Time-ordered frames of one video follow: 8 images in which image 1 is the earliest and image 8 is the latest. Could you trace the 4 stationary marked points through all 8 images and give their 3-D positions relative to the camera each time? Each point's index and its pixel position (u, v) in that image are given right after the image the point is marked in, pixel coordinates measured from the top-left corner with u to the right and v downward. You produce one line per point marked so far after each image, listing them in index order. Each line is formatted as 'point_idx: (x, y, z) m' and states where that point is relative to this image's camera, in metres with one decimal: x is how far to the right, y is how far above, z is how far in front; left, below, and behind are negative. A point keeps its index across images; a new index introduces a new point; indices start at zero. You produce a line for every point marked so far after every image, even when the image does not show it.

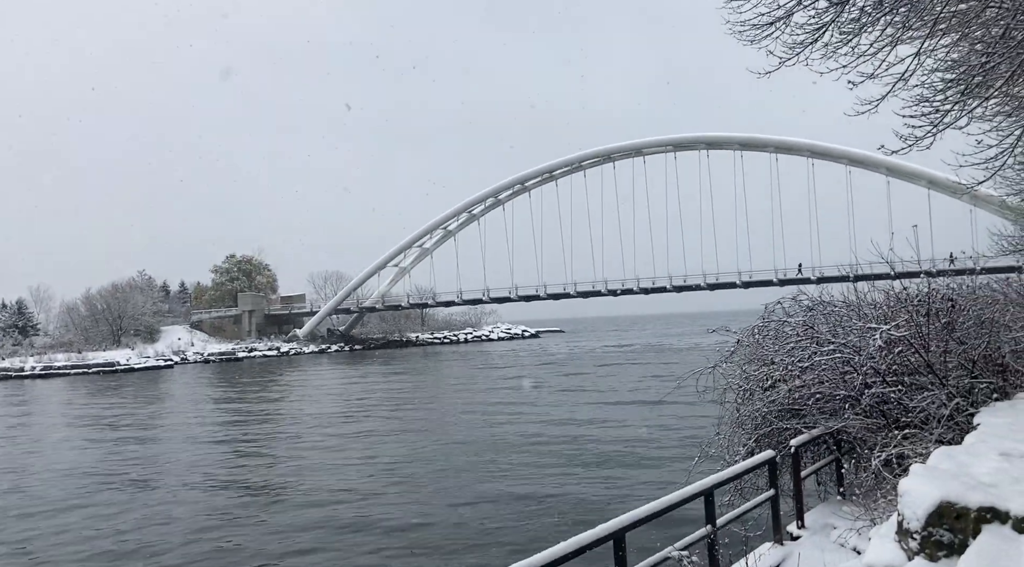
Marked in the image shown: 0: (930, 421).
0: (+3.4, -1.1, +6.5) m
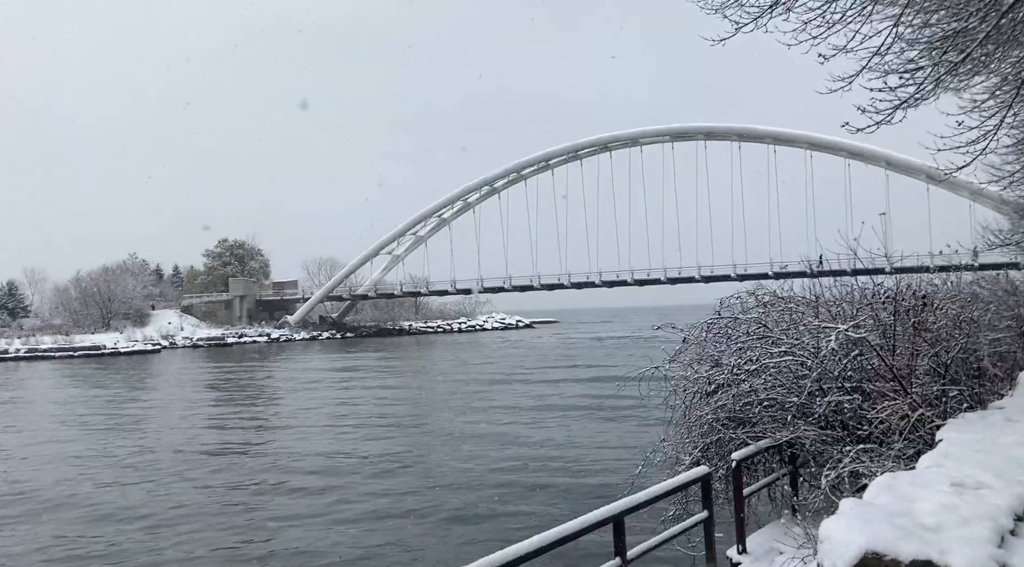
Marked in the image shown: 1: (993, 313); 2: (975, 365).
0: (+2.8, -1.1, +5.7) m
1: (+5.7, -0.4, +9.3) m
2: (+4.3, -0.8, +7.4) m
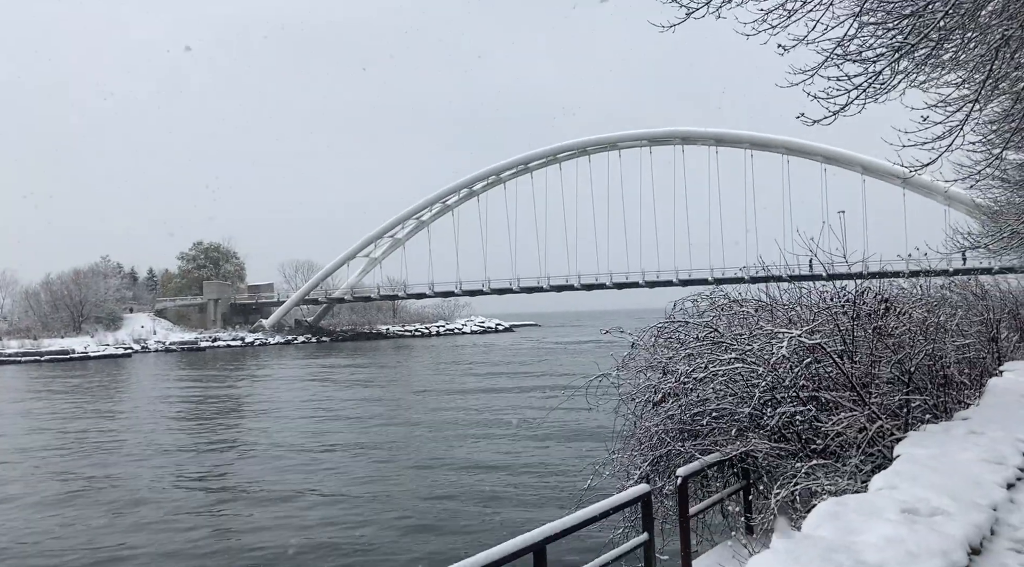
0: (+2.3, -1.1, +5.3) m
1: (+5.1, -0.4, +9.0) m
2: (+3.8, -0.8, +7.0) m
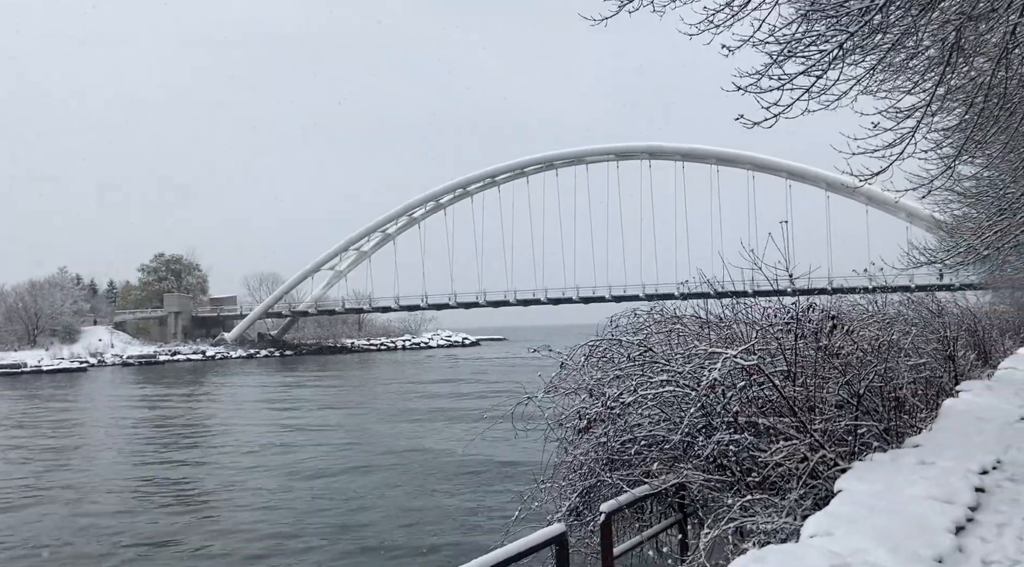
0: (+1.7, -1.2, +4.9) m
1: (+4.4, -0.6, +8.6) m
2: (+3.2, -0.9, +6.6) m
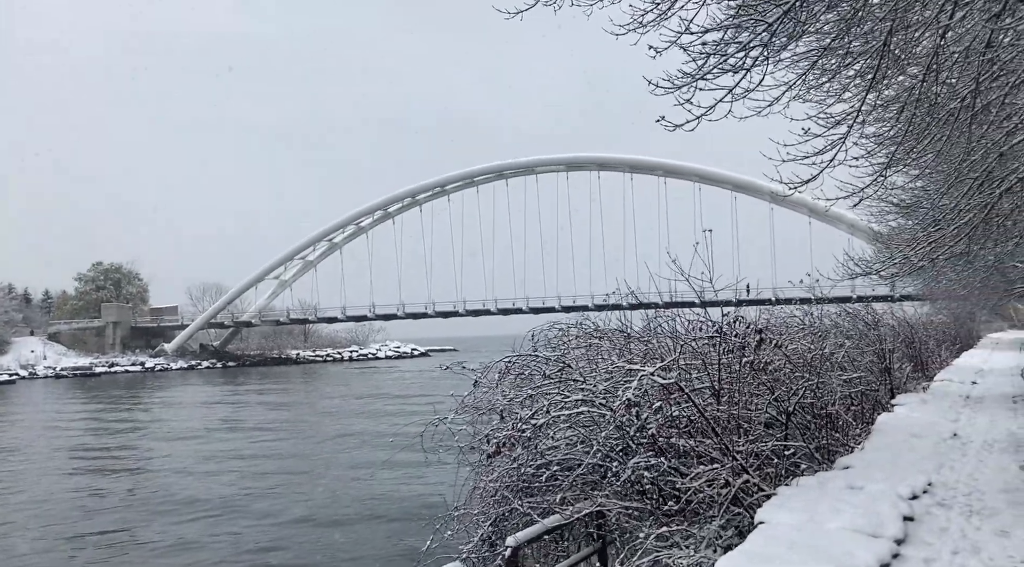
0: (+1.1, -1.3, +4.5) m
1: (+3.6, -0.7, +8.4) m
2: (+2.5, -1.0, +6.3) m
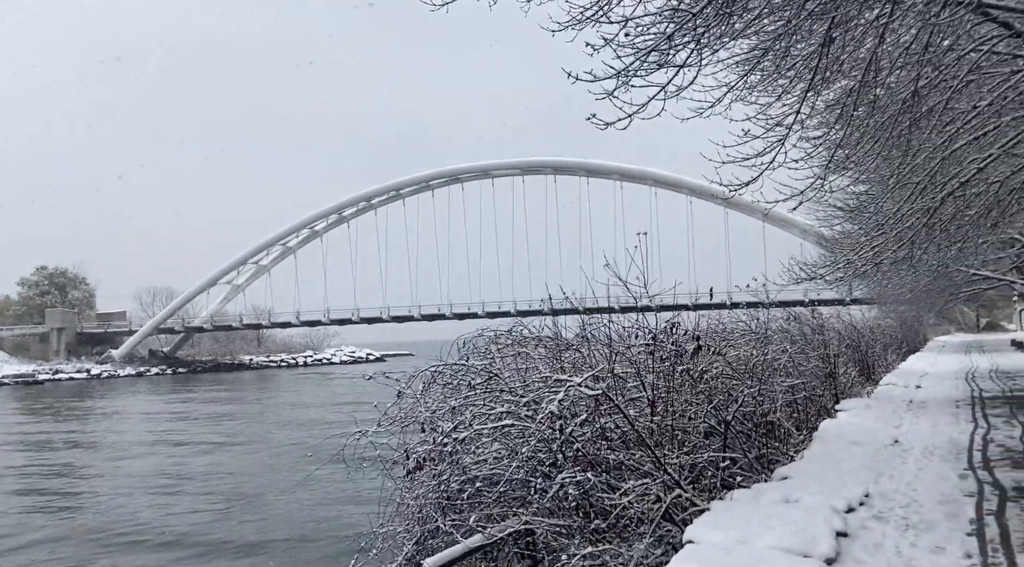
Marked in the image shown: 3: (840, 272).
0: (+0.7, -1.3, +4.3) m
1: (+3.0, -0.8, +8.3) m
2: (+2.0, -1.1, +6.2) m
3: (+4.7, +0.2, +11.1) m
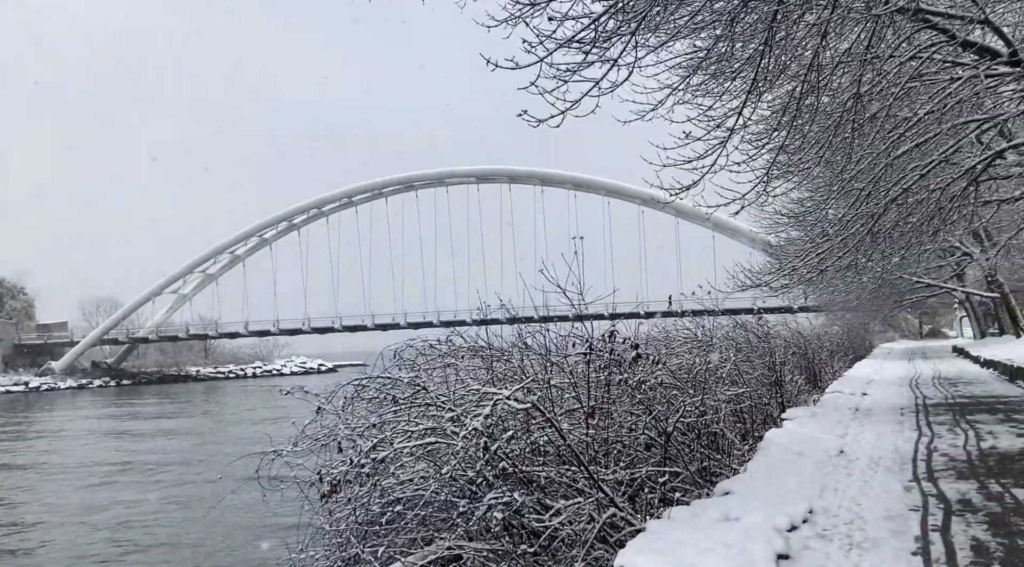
0: (+0.3, -1.4, +4.0) m
1: (+2.4, -0.9, +8.2) m
2: (+1.5, -1.1, +6.0) m
3: (+3.9, +0.1, +11.1) m
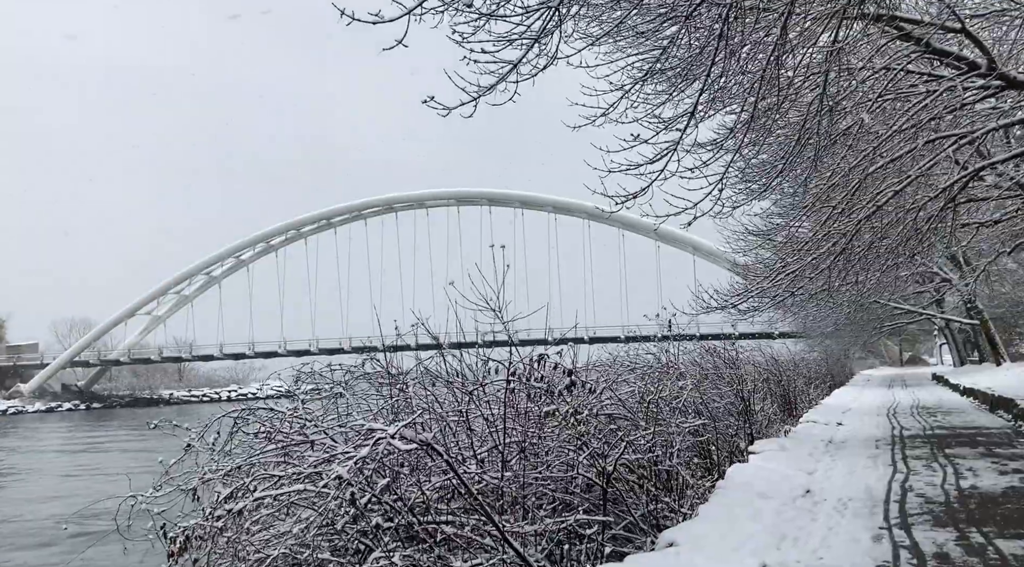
0: (-0.2, -1.4, +3.3) m
1: (+1.8, -1.1, +7.5) m
2: (+1.0, -1.3, +5.3) m
3: (+3.3, -0.3, +10.5) m
